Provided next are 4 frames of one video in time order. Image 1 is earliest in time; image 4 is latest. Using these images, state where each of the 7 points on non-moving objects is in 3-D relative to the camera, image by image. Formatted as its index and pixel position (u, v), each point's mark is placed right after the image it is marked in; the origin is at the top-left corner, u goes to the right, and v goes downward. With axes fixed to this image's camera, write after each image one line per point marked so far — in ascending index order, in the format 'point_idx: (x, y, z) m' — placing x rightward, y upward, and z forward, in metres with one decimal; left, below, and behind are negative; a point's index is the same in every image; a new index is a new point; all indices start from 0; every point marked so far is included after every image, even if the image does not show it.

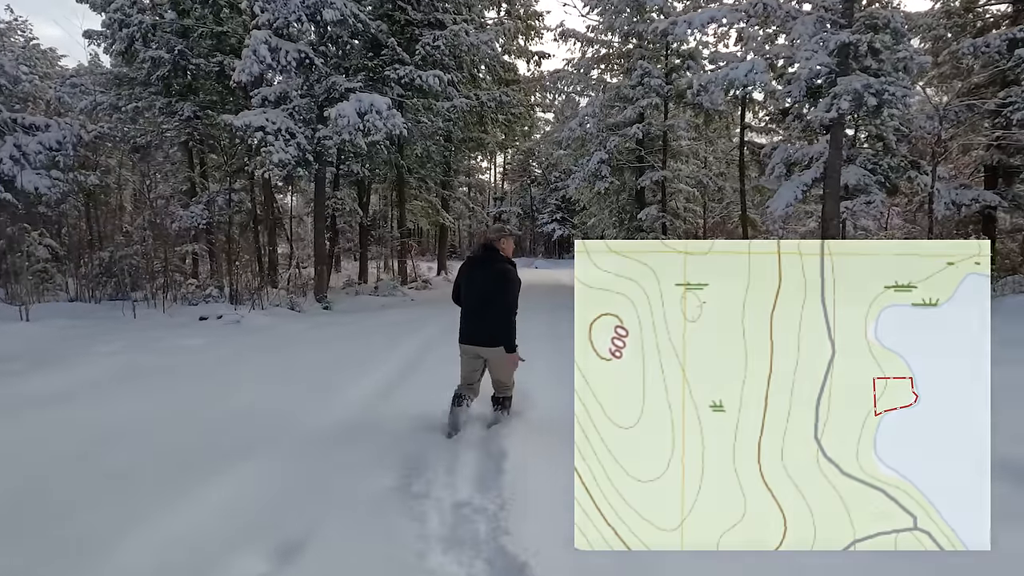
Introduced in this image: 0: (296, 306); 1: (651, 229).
0: (-4.6, -0.4, +11.6) m
1: (+4.8, +2.0, +18.7) m
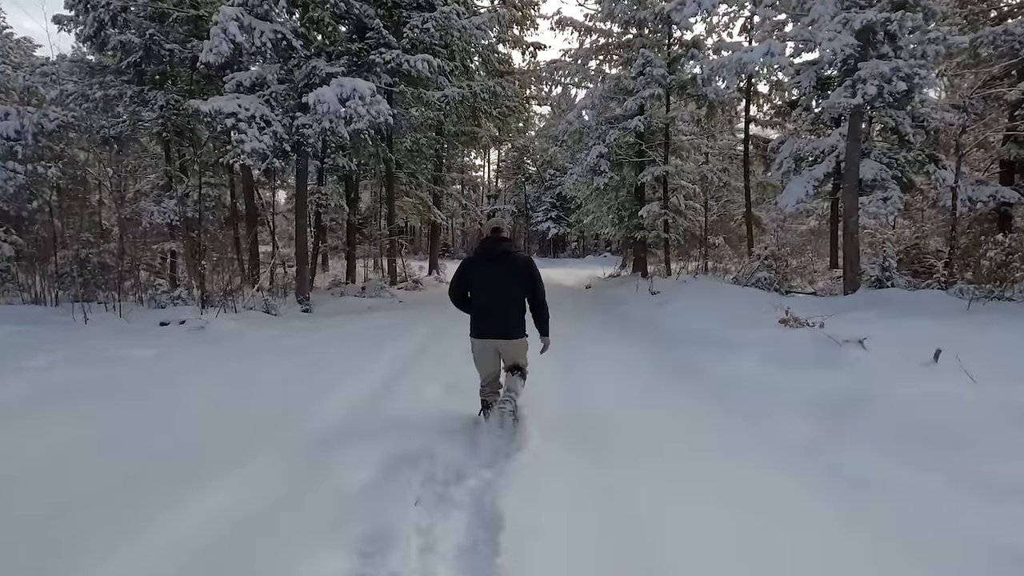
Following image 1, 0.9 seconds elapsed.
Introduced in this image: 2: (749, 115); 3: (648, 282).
0: (-4.7, -0.4, +10.7) m
1: (+4.6, +2.0, +17.9) m
2: (+7.7, +5.6, +17.7) m
3: (+3.8, +0.1, +15.3) m
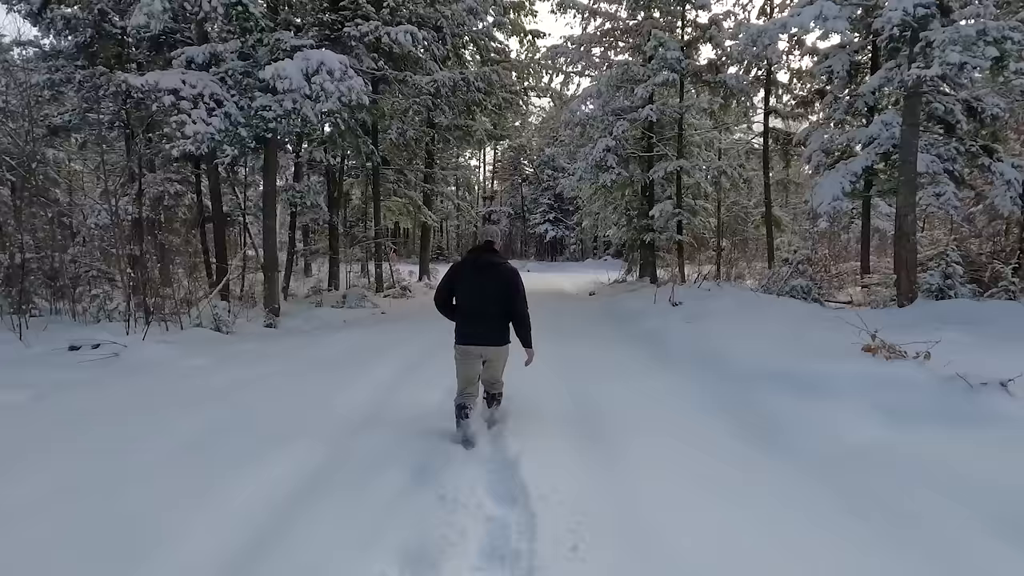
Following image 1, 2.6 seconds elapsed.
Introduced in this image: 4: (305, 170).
0: (-4.8, -0.6, +9.1) m
1: (+4.5, +1.8, +16.4) m
2: (+7.6, +5.4, +16.2) m
3: (+3.8, -0.1, +13.7) m
4: (-6.2, +3.6, +16.5) m
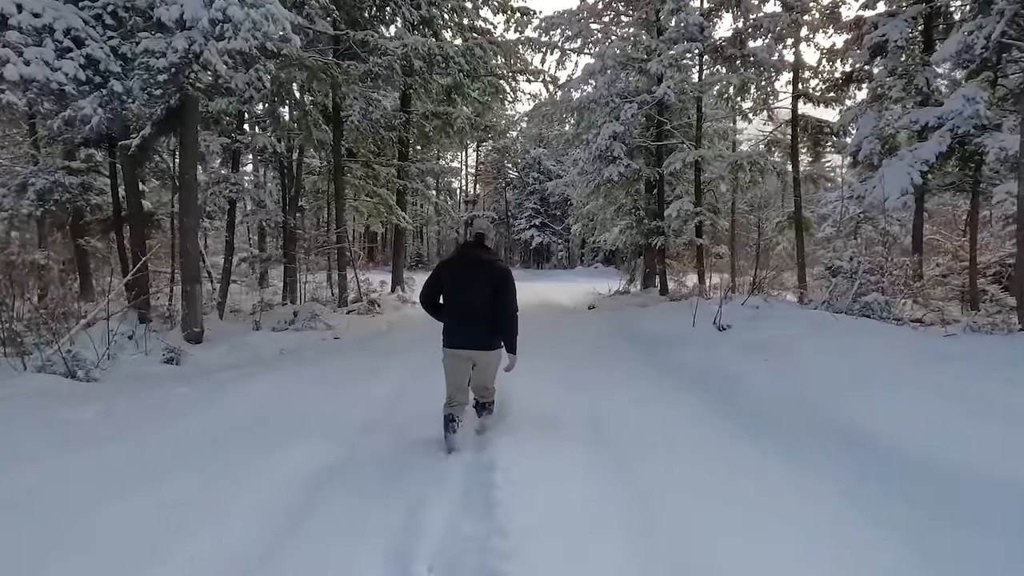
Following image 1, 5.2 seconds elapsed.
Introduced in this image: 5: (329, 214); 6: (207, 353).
0: (-4.8, -0.9, +6.4) m
1: (+4.2, +1.4, +14.0) m
2: (+7.3, +5.1, +14.0) m
3: (+3.5, -0.4, +11.3) m
4: (-6.6, +3.2, +13.8) m
5: (-6.0, +2.4, +17.7) m
6: (-4.4, -1.0, +8.0) m
